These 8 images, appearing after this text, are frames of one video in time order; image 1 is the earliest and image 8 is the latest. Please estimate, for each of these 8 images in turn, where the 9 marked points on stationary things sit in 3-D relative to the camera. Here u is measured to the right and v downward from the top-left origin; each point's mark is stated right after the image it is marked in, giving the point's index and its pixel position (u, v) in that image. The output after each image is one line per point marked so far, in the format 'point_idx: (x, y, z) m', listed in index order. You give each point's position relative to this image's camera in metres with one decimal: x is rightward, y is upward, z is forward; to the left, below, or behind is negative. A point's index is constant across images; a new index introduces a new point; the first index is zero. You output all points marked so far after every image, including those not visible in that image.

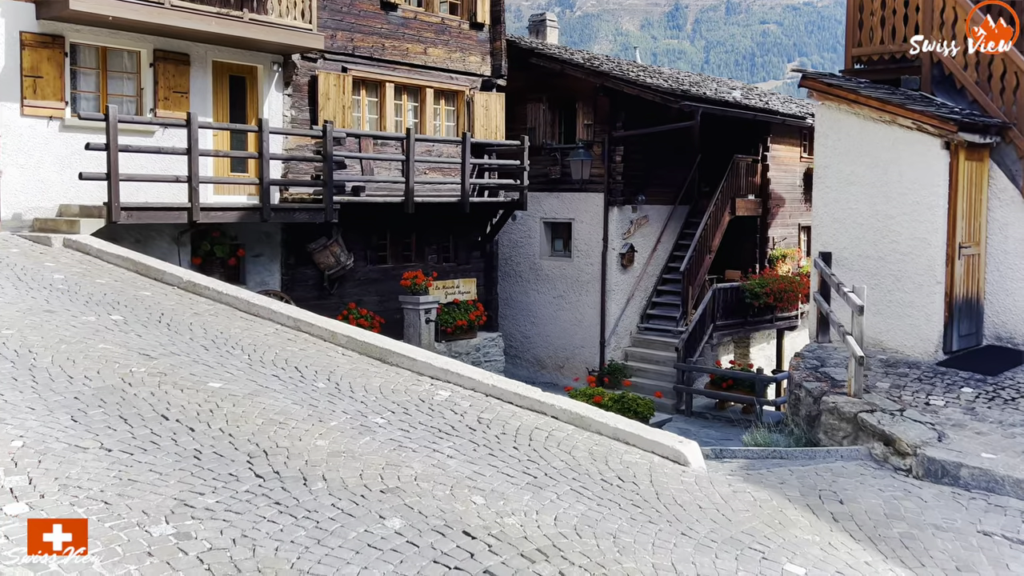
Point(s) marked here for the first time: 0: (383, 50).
0: (-2.1, +3.8, +14.6) m
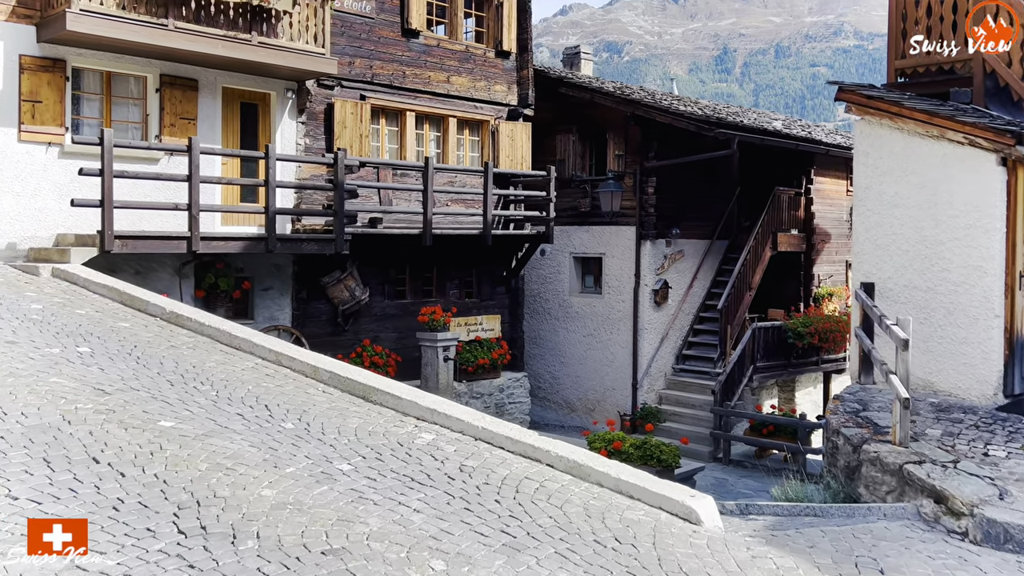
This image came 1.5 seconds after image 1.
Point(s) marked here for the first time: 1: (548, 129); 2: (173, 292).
0: (-1.7, +3.2, +14.1) m
1: (+0.7, +3.1, +17.5) m
2: (-4.1, -0.1, +11.2) m
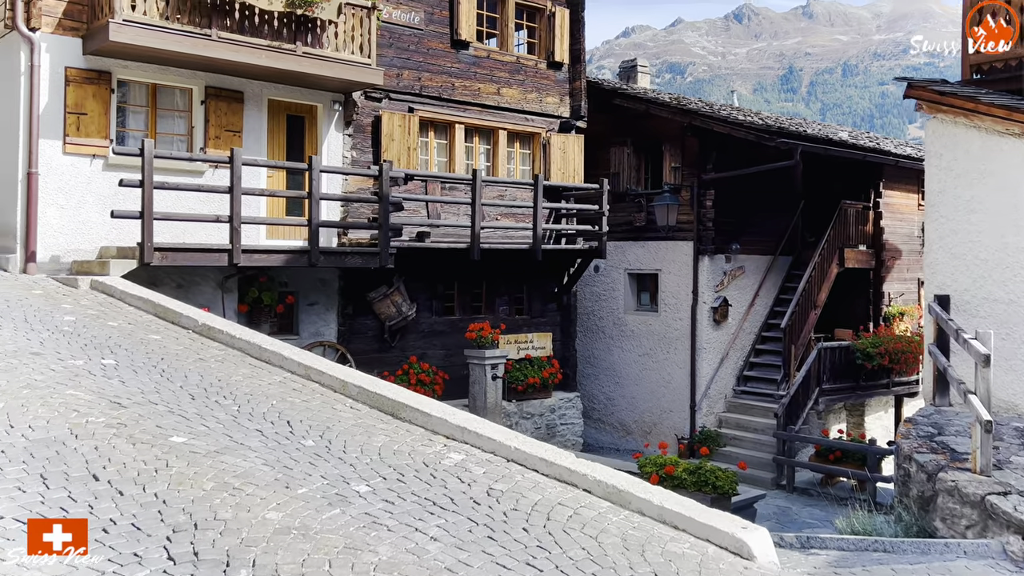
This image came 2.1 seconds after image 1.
0: (-0.9, +3.0, +13.9) m
1: (+1.7, +2.7, +17.0) m
2: (-3.6, -0.2, +11.0) m
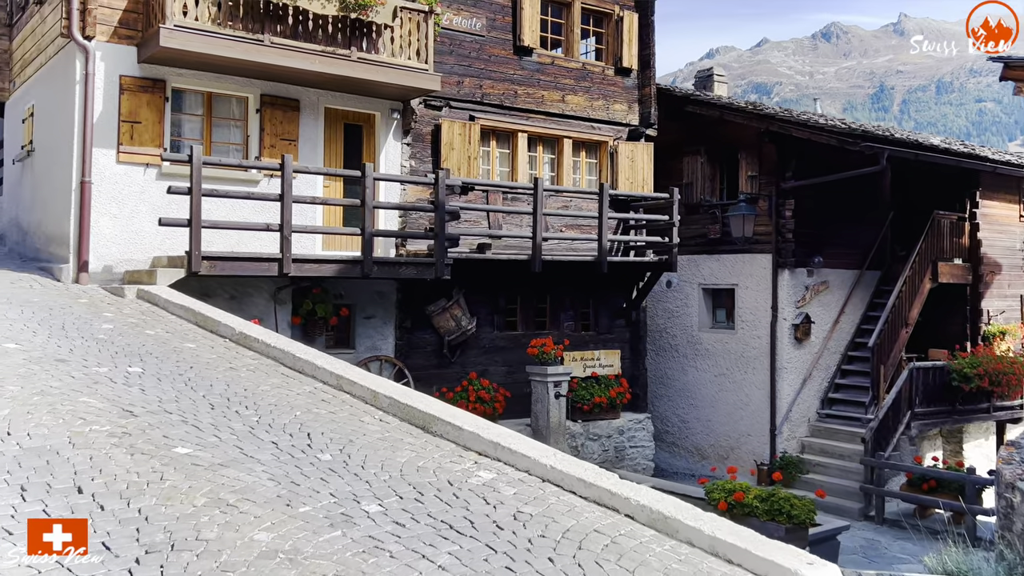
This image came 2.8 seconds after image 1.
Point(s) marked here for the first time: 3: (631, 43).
0: (+0.1, +2.8, +13.4) m
1: (+2.9, +2.4, +16.3) m
2: (-2.9, -0.4, +10.8) m
3: (+1.9, +4.0, +14.7) m
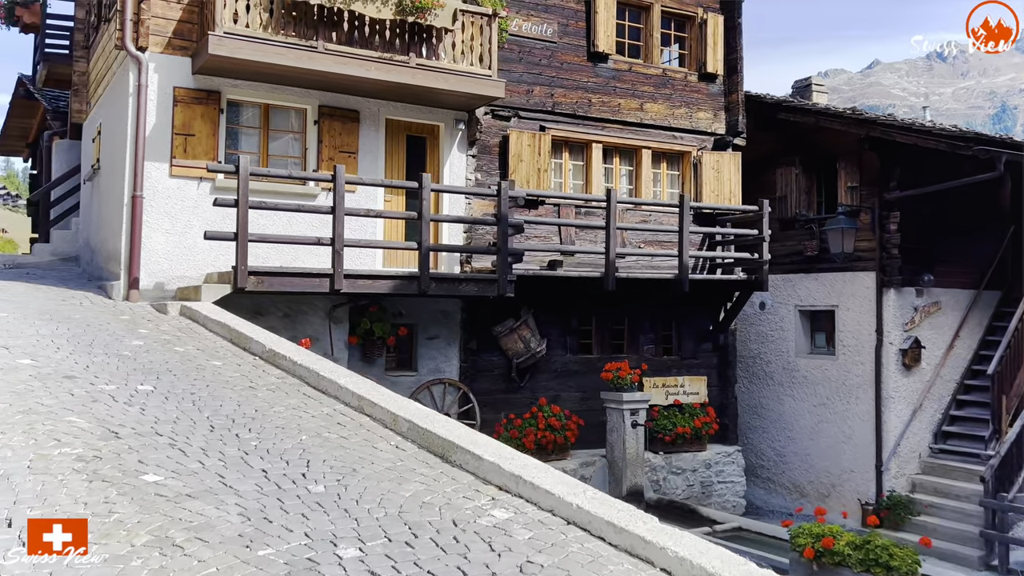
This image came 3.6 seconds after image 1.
0: (+1.1, +2.5, +12.7) m
1: (+4.3, +2.1, +15.2) m
2: (-2.1, -0.6, +10.3) m
3: (+3.1, +3.6, +13.8) m
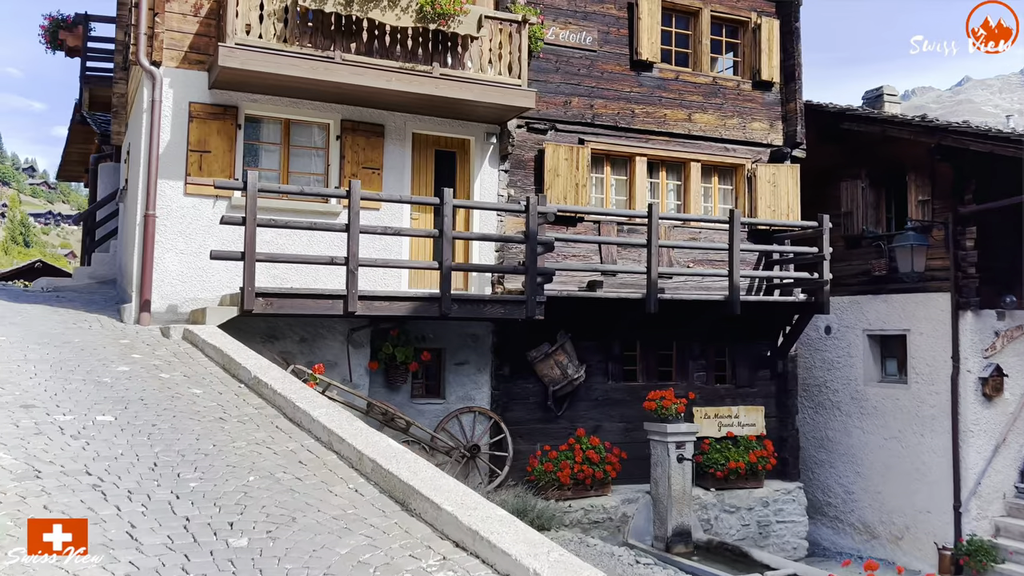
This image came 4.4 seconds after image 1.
0: (+1.6, +2.2, +11.9) m
1: (+5.0, +1.7, +14.2) m
2: (-1.8, -0.8, +9.7) m
3: (+3.7, +3.3, +12.9) m
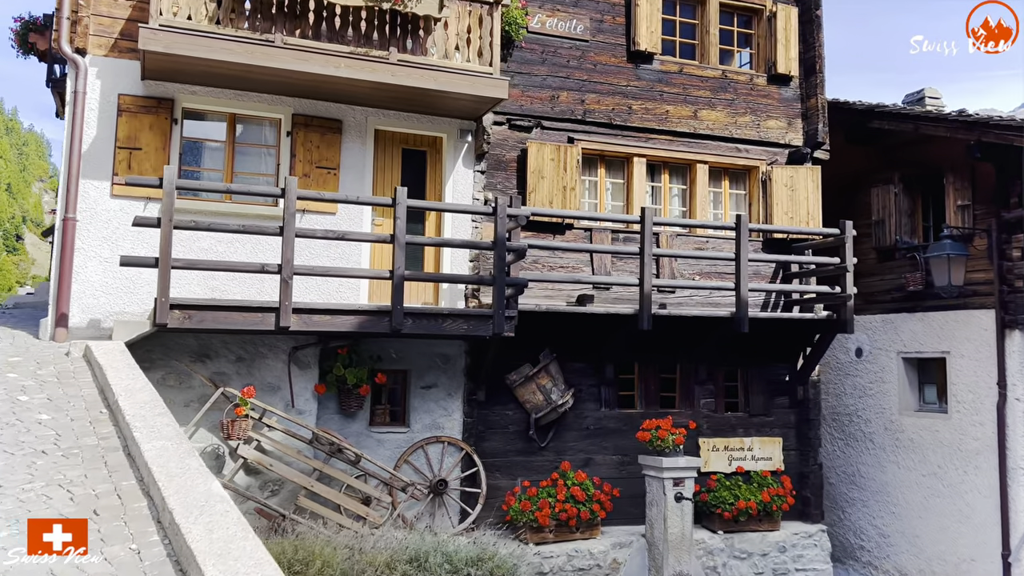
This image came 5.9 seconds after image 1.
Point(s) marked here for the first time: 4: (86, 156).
0: (+1.4, +2.0, +10.7) m
1: (+4.9, +1.5, +12.8) m
2: (-2.1, -0.9, +8.6) m
3: (+3.5, +3.1, +11.6) m
4: (-3.9, +1.2, +8.5) m
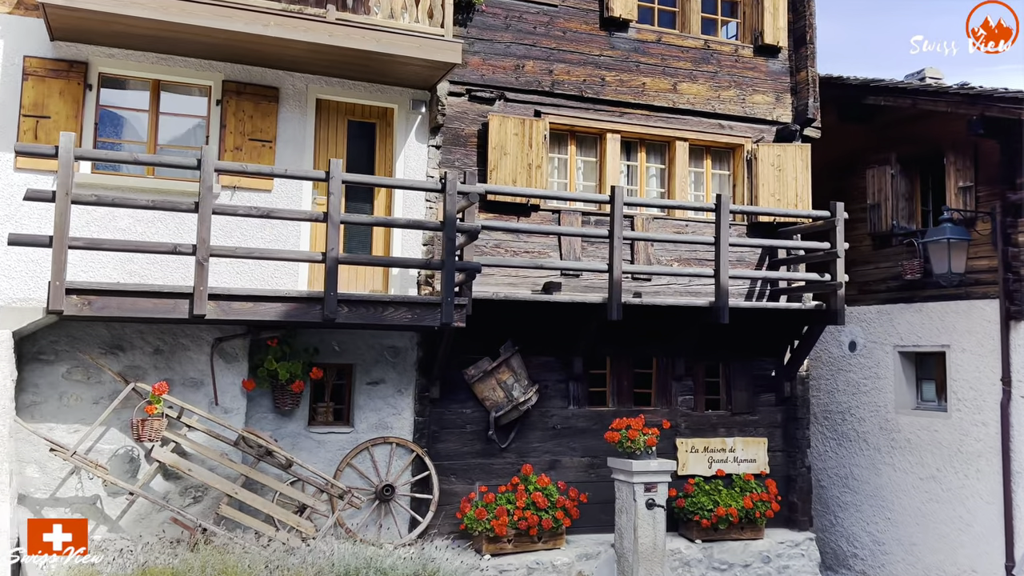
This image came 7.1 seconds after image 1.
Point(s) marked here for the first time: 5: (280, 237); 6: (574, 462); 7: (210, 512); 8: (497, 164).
0: (+1.0, +2.2, +9.8) m
1: (+4.5, +1.6, +11.9) m
2: (-2.5, -0.8, +7.7) m
3: (+3.1, +3.3, +10.7) m
4: (-4.4, +1.4, +7.6) m
5: (-2.1, +0.4, +8.4) m
6: (+0.6, -1.8, +9.3) m
7: (-2.5, -1.8, +7.5) m
8: (-0.2, +1.2, +9.0) m
